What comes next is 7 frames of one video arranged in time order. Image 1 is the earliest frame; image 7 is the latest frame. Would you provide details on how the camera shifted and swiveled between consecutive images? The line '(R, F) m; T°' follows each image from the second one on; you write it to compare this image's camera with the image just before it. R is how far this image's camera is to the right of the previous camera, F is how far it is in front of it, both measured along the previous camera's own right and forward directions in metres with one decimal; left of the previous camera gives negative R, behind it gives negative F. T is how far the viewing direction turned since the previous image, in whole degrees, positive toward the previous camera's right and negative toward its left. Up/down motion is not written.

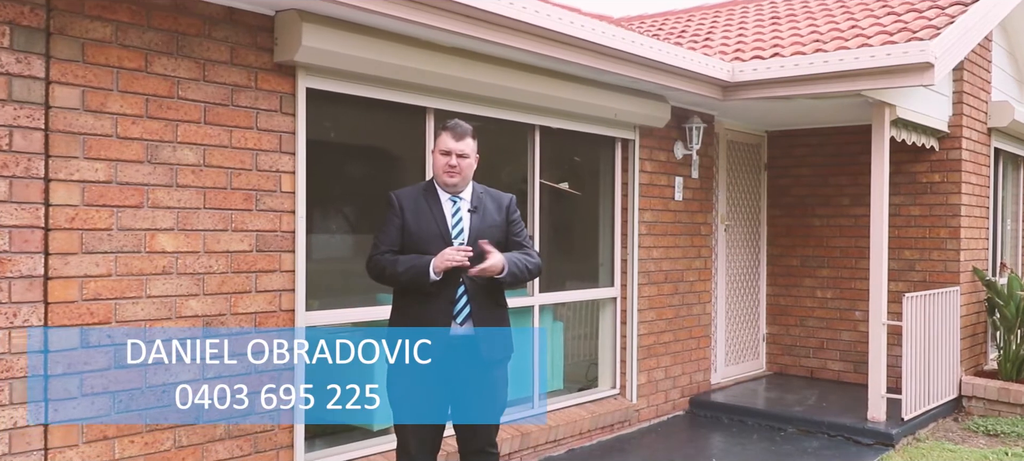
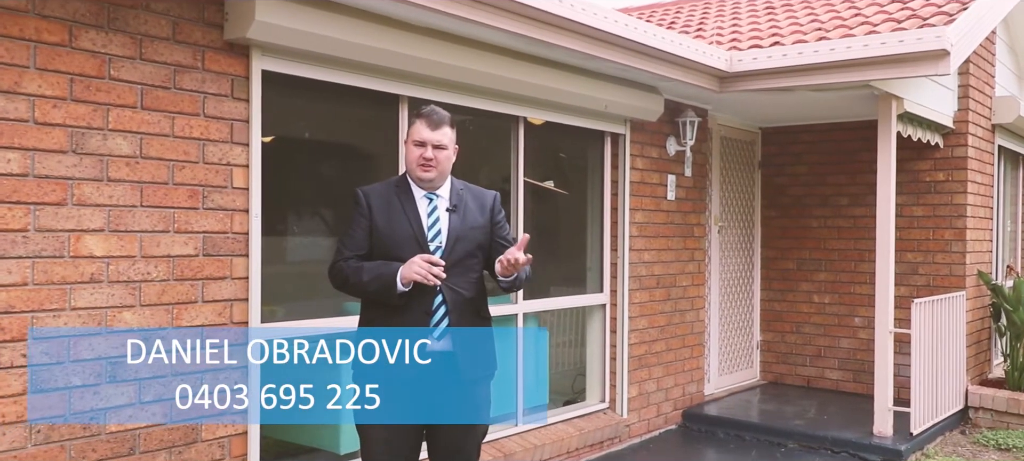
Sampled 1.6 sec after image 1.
(0.0, +0.5) m; +2°
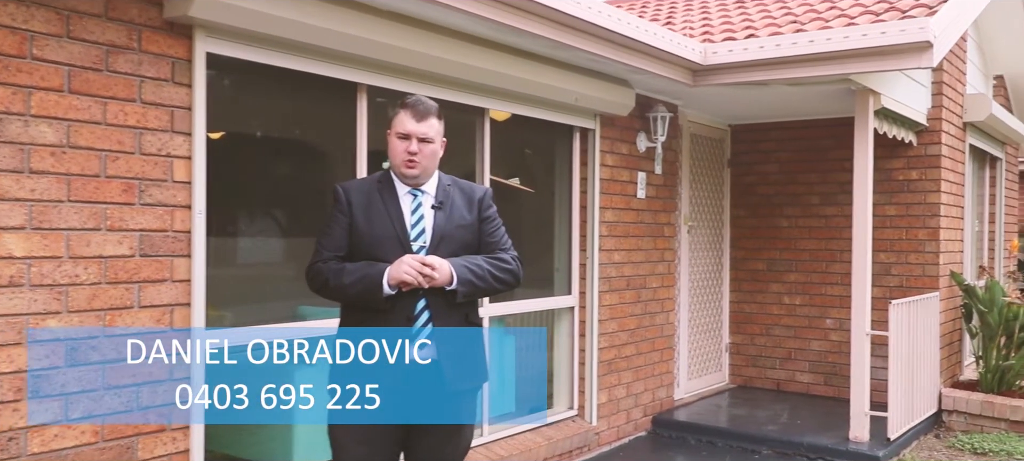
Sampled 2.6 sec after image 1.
(0.0, +0.3) m; +3°
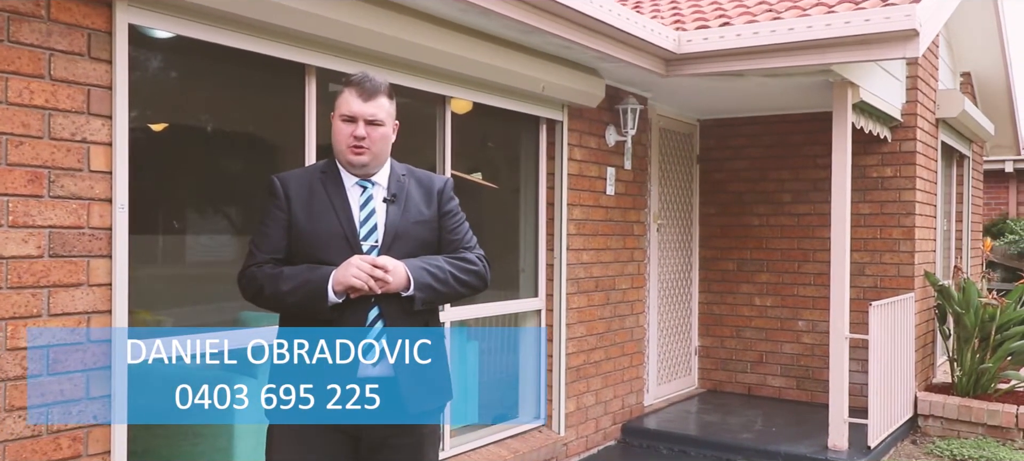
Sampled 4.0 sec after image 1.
(0.0, +0.3) m; +3°
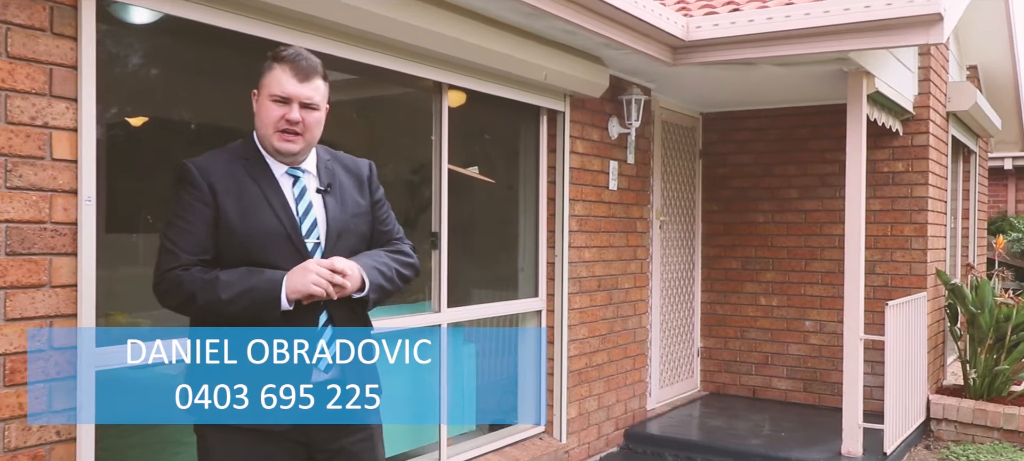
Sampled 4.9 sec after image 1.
(-0.1, +0.3) m; +1°
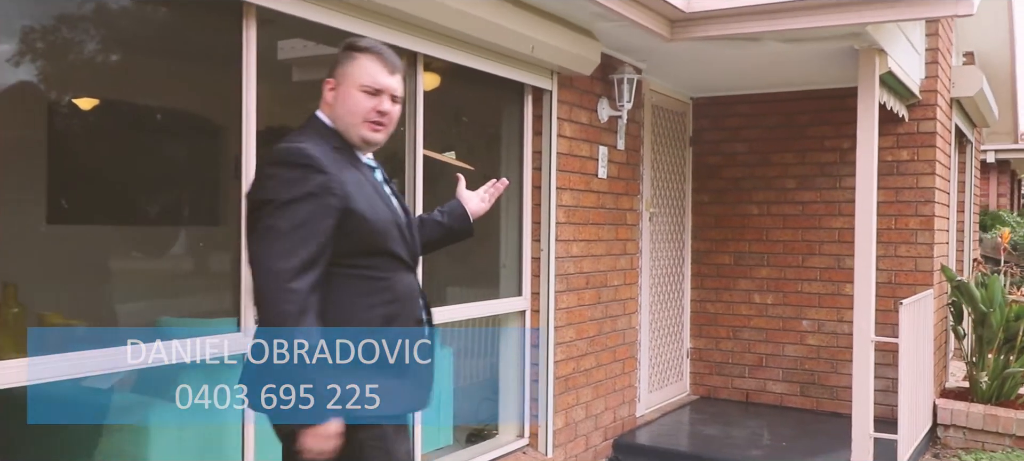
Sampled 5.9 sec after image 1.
(-0.1, +0.5) m; +2°
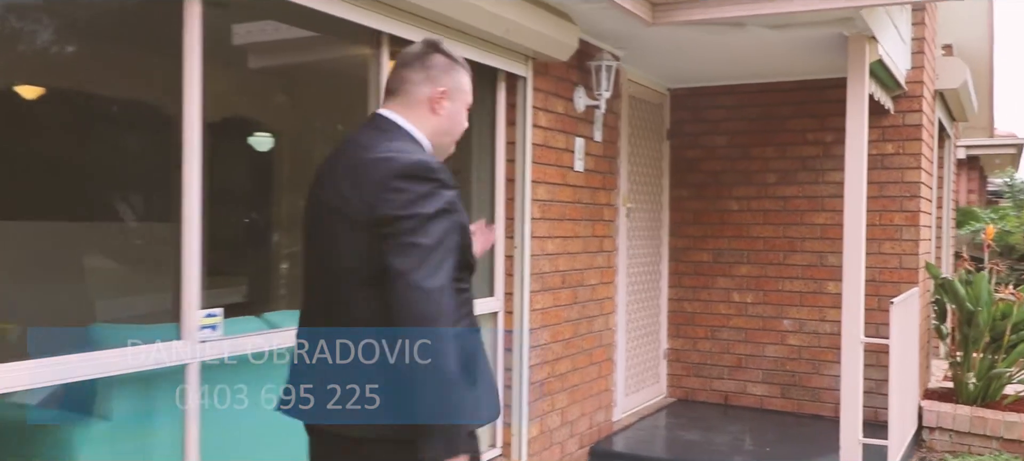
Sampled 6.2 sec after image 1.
(0.0, +0.3) m; +2°
